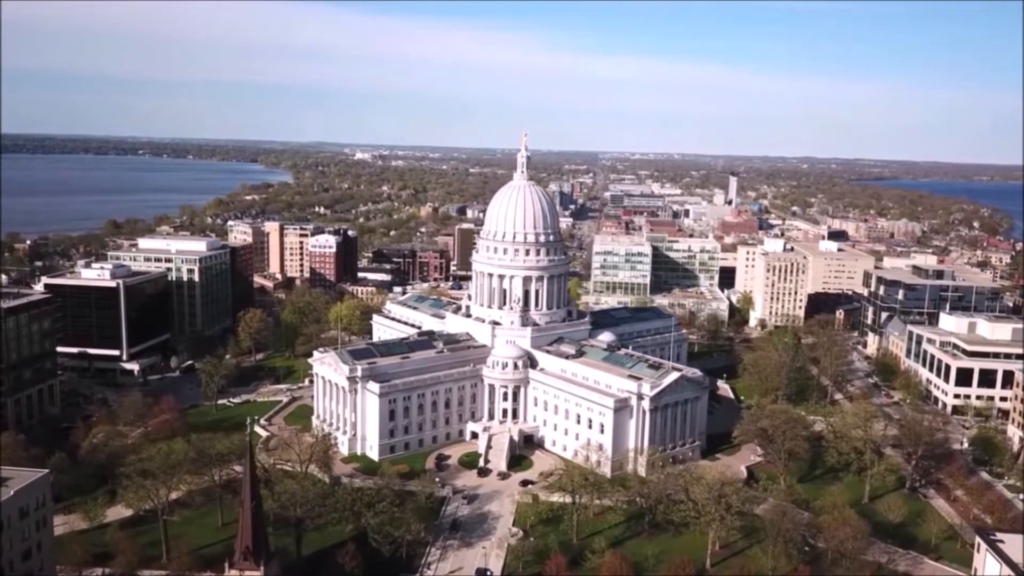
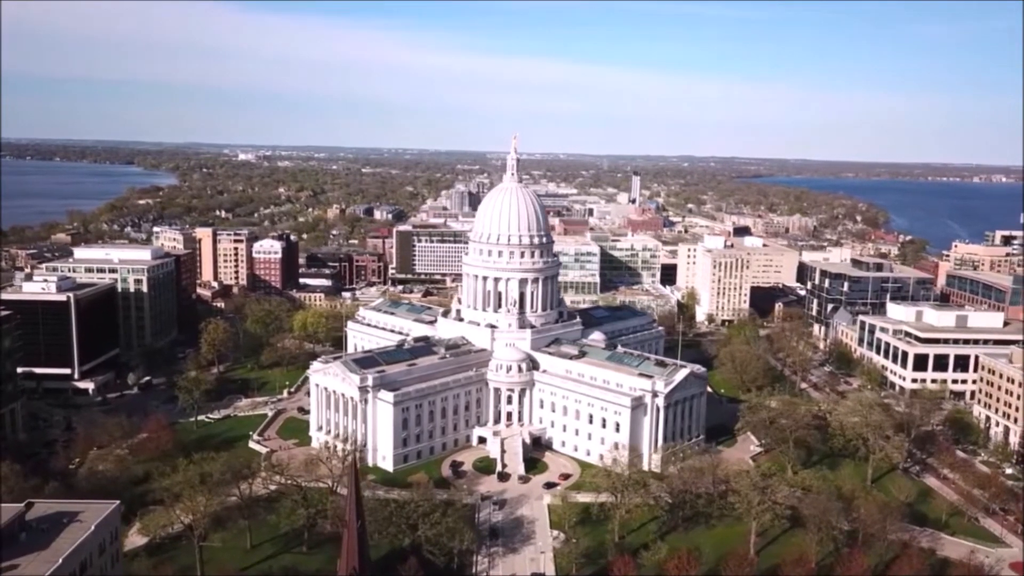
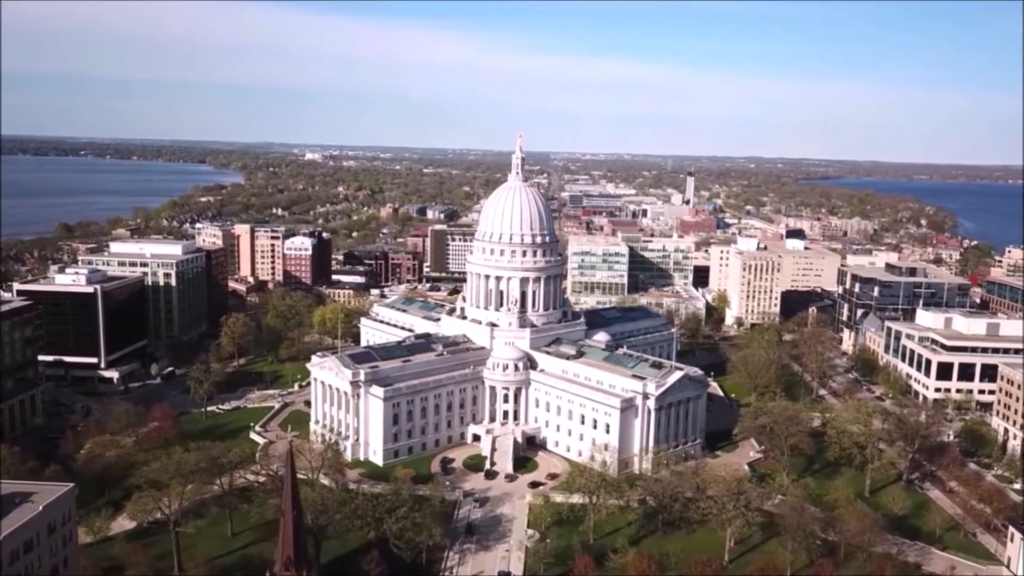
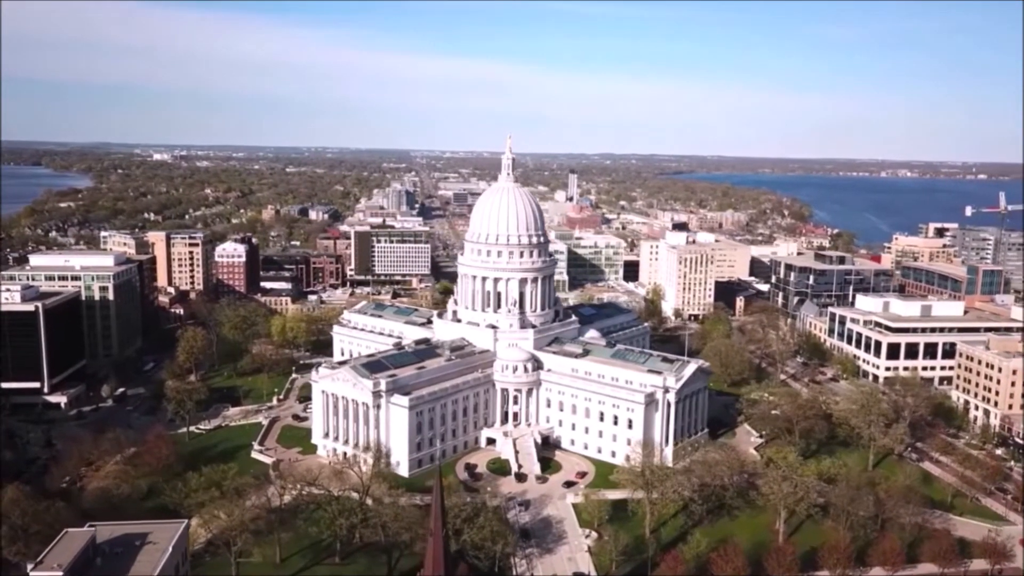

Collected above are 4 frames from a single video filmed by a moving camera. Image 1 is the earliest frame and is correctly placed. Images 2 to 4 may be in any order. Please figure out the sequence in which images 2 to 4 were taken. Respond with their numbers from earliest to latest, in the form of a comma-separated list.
3, 2, 4
